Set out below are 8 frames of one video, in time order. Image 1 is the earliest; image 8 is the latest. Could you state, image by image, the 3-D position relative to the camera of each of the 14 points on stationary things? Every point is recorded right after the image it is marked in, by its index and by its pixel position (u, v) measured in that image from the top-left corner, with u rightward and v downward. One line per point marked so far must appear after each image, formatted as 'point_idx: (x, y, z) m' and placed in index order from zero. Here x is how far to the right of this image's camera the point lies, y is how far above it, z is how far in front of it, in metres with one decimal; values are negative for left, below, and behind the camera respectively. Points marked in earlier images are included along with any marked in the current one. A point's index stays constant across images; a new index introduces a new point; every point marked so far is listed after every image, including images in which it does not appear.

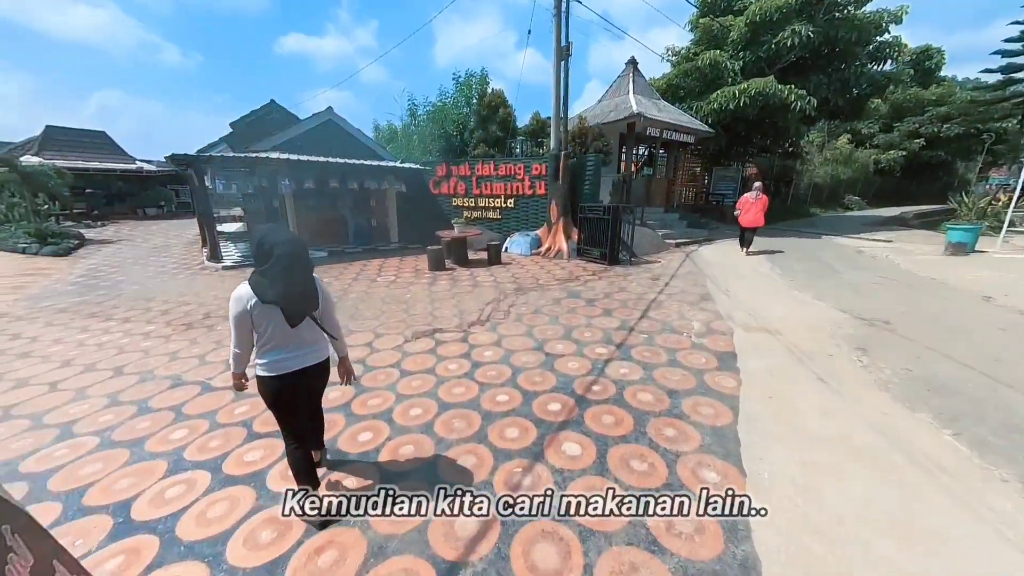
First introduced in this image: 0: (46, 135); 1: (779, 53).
0: (-23.7, +7.8, +18.6) m
1: (+8.0, +7.0, +10.7) m
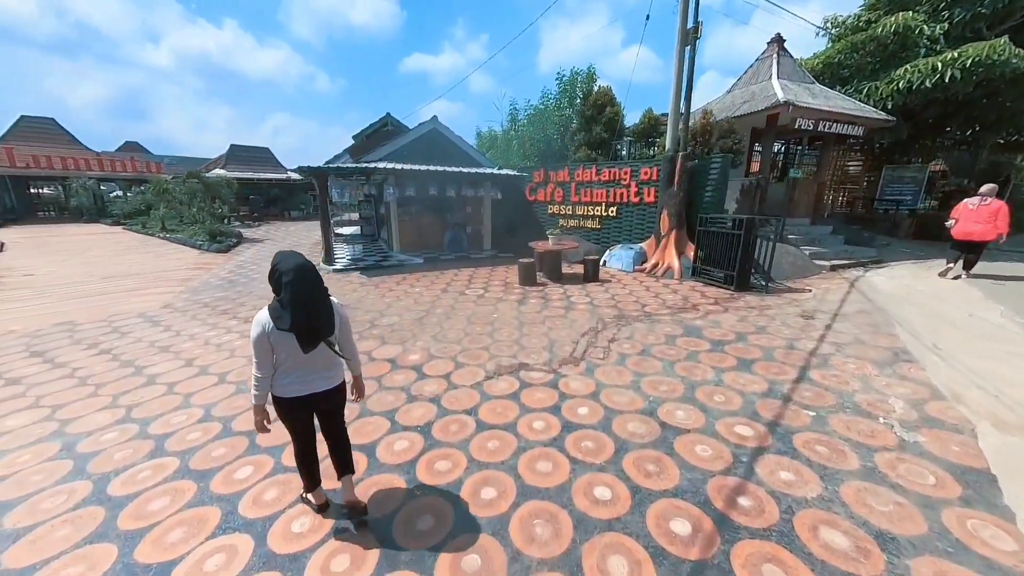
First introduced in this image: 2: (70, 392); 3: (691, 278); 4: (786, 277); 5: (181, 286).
0: (-17.9, +8.7, +23.1) m
1: (+10.8, +6.1, +7.7) m
2: (-4.3, -1.0, +3.5) m
3: (+3.4, +0.2, +6.9) m
4: (+4.8, +0.2, +6.3) m
5: (-6.8, 0.0, +7.3) m
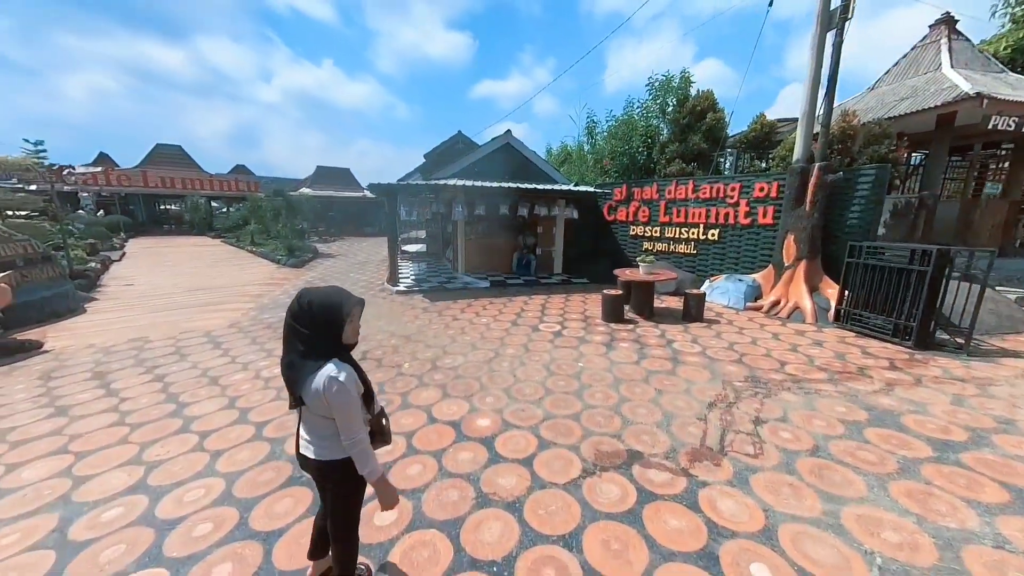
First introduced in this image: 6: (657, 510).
0: (-13.5, +8.0, +25.0) m
1: (+12.4, +5.0, +5.2) m
2: (-3.5, -1.2, +3.1) m
3: (+4.7, -0.5, +5.3) m
4: (+6.0, -0.5, +4.5) m
5: (-5.3, -0.3, +7.3) m
6: (+0.9, -1.3, +2.1) m
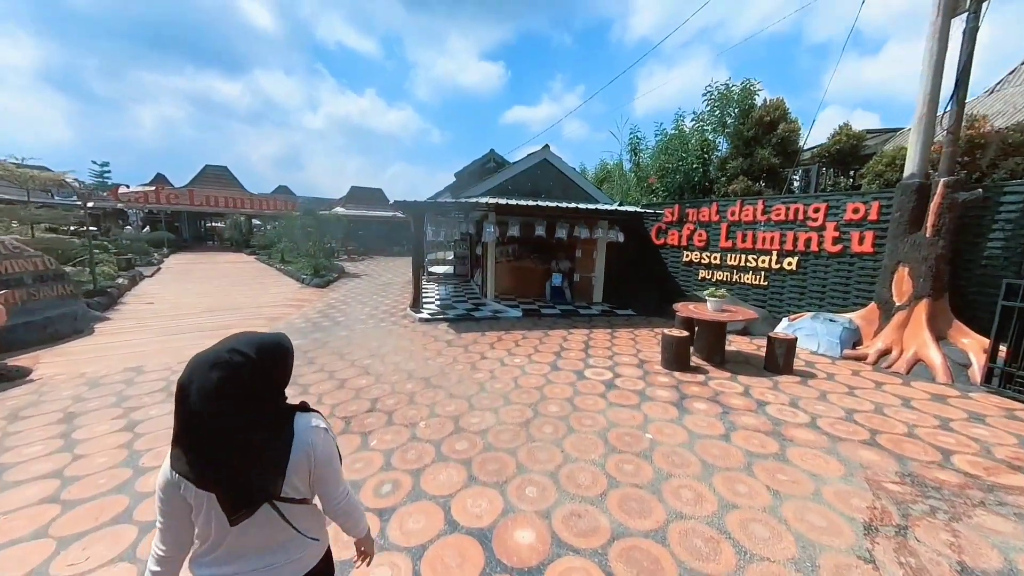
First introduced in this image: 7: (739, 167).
0: (-11.3, +6.7, +25.4) m
1: (+13.0, +4.3, +3.7) m
2: (-3.2, -1.5, +2.3) m
3: (+5.2, -1.1, +4.0) m
4: (+6.4, -1.1, +3.1) m
5: (-4.7, -0.8, +6.7) m
6: (+1.1, -1.6, +1.1) m
7: (+5.9, +3.0, +8.8) m
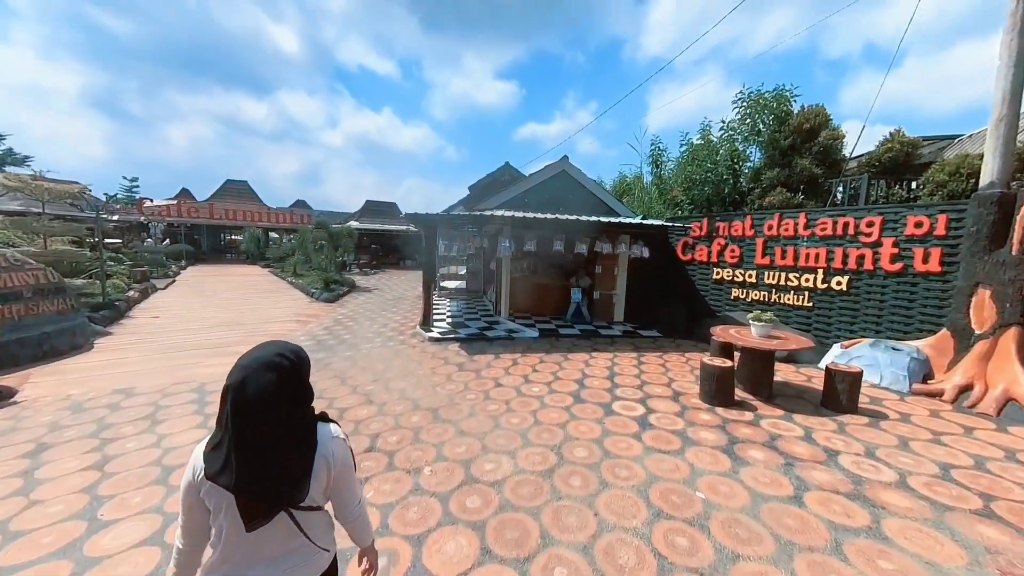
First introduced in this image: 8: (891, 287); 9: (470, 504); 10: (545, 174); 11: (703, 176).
0: (-10.3, +5.7, +25.6) m
1: (+13.2, +3.9, +3.0) m
2: (-3.1, -1.6, +1.9) m
3: (+5.4, -1.3, +3.3) m
4: (+6.6, -1.3, +2.4) m
5: (-4.4, -1.1, +6.4) m
6: (+1.2, -1.7, +0.5) m
7: (+6.2, +2.5, +8.3) m
8: (+5.3, 0.0, +5.0) m
9: (-0.3, -1.5, +2.5) m
10: (+0.7, +2.6, +8.0) m
11: (+4.3, +2.5, +8.0) m
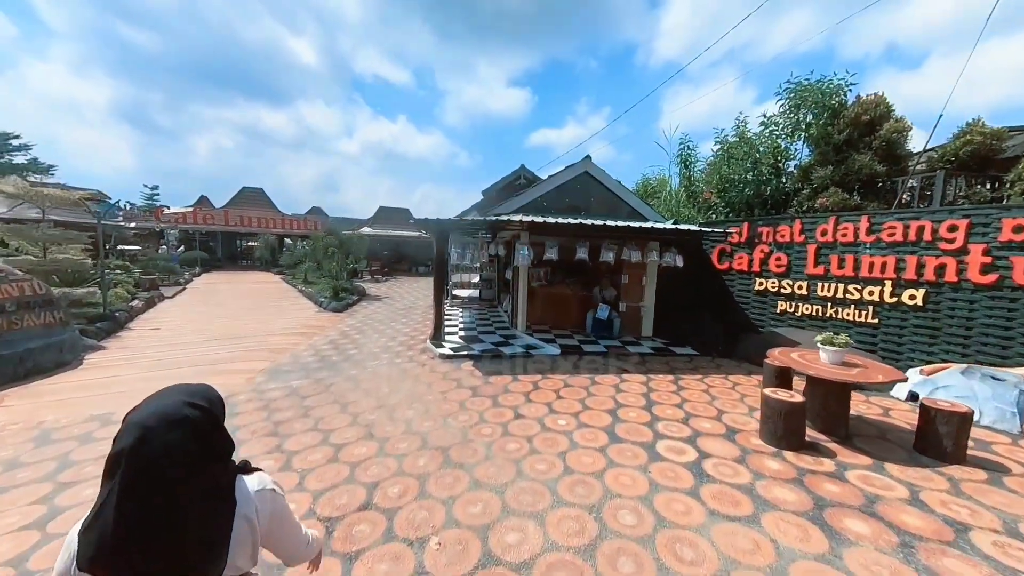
0: (-9.4, +5.3, +25.4) m
1: (+13.4, +3.8, +2.0) m
2: (-2.9, -1.7, +1.4) m
3: (+5.6, -1.5, +2.5) m
4: (+6.7, -1.5, +1.5) m
5: (-4.1, -1.2, +5.9) m
6: (+1.3, -1.8, -0.1) m
7: (+6.6, +2.3, +7.5) m
8: (+5.5, -0.2, +4.2) m
9: (-0.1, -1.7, +1.9) m
10: (+1.1, +2.3, +7.4) m
11: (+4.7, +2.3, +7.3) m
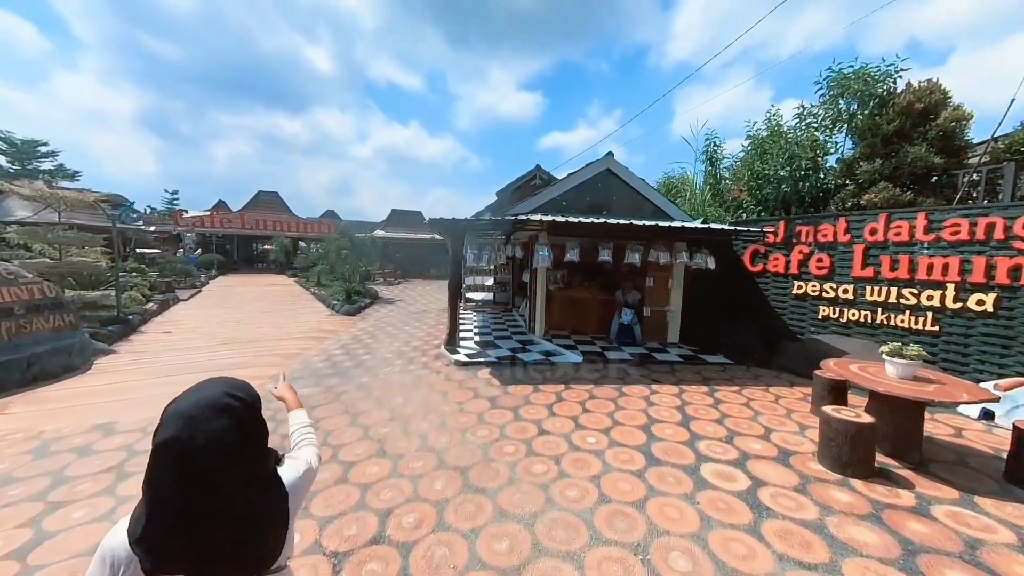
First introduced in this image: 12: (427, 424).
0: (-8.5, +5.1, +25.4) m
1: (+13.6, +3.7, +1.3) m
2: (-2.7, -1.8, +1.1) m
3: (+5.8, -1.5, +2.0) m
4: (+6.9, -1.5, +1.0) m
5: (-3.8, -1.3, +5.7) m
6: (+1.4, -1.9, -0.5) m
7: (+7.0, +2.2, +7.0) m
8: (+5.8, -0.2, +3.7) m
9: (+0.1, -1.7, +1.6) m
10: (+1.5, +2.3, +7.1) m
11: (+5.0, +2.2, +6.9) m
12: (-0.9, -1.5, +3.9) m
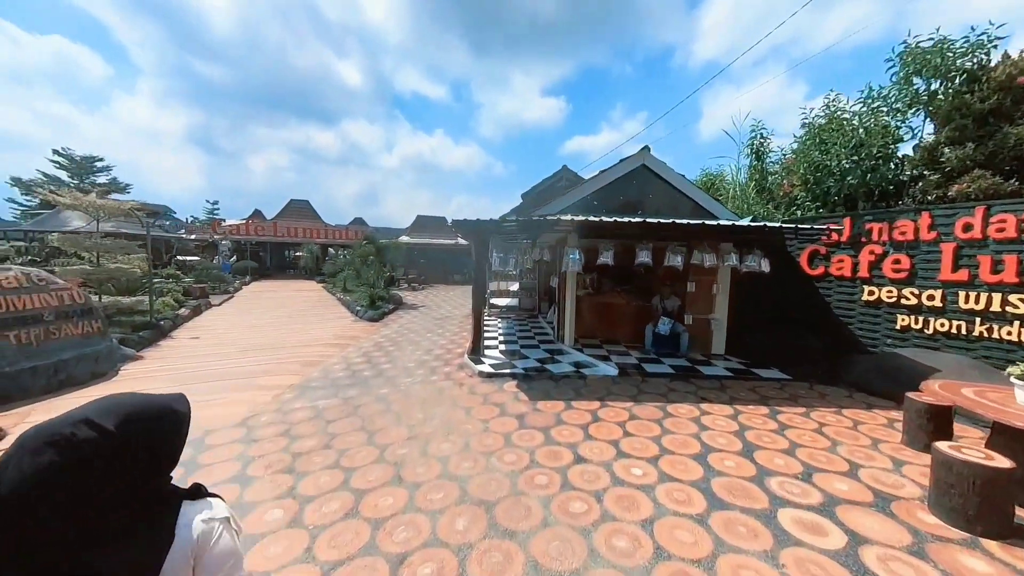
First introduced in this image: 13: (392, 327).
0: (-6.7, +4.7, +25.5) m
1: (+13.7, +3.7, 0.0) m
2: (-2.6, -1.8, +0.9) m
3: (+5.9, -1.6, +1.2) m
4: (+7.0, -1.5, +0.1) m
5: (-3.3, -1.4, +5.5) m
6: (+1.4, -1.8, -1.0) m
7: (+7.5, +2.1, +6.1) m
8: (+6.1, -0.3, +2.9) m
9: (+0.2, -1.7, +1.1) m
10: (+2.0, +2.2, +6.6) m
11: (+5.5, +2.1, +6.1) m
12: (-0.6, -1.5, +3.5) m
13: (-3.1, -1.0, +9.3) m
